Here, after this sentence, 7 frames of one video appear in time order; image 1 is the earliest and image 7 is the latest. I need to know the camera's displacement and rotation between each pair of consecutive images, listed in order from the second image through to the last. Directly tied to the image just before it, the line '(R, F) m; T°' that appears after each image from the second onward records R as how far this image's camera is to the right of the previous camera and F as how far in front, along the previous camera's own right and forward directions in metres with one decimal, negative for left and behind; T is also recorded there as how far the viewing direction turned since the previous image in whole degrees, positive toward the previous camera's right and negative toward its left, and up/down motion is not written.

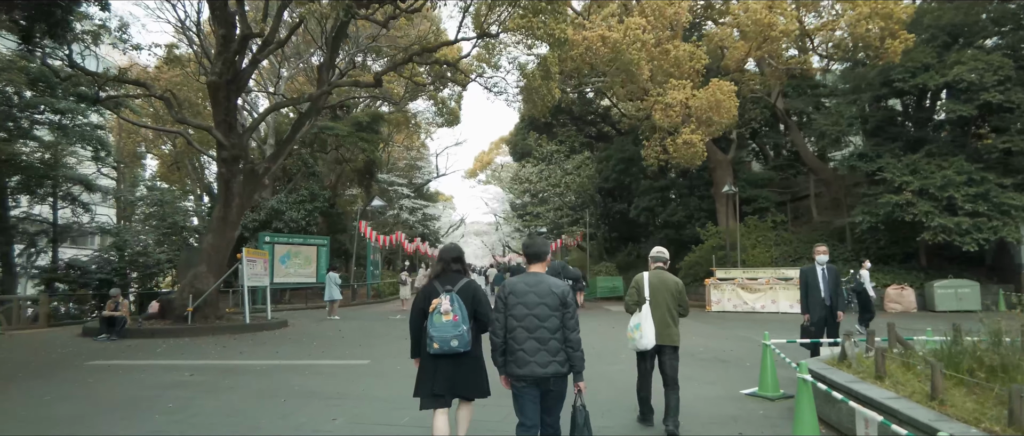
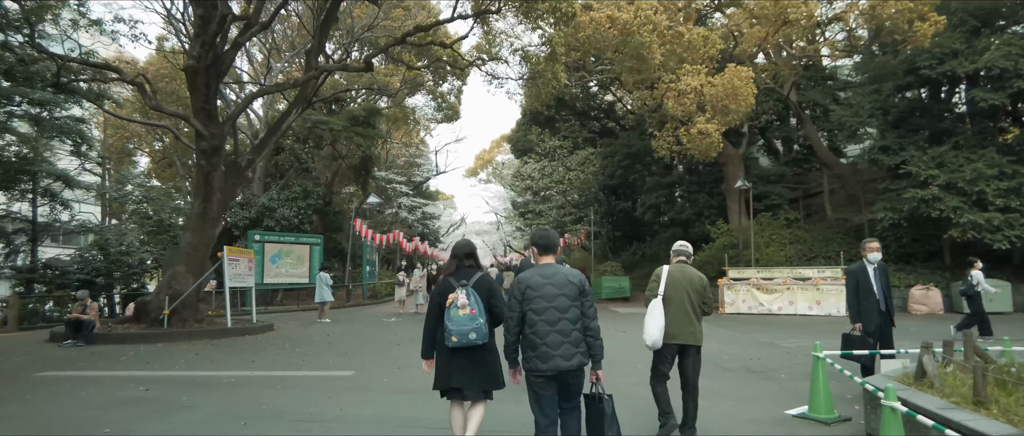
(0.0, +1.0) m; 0°
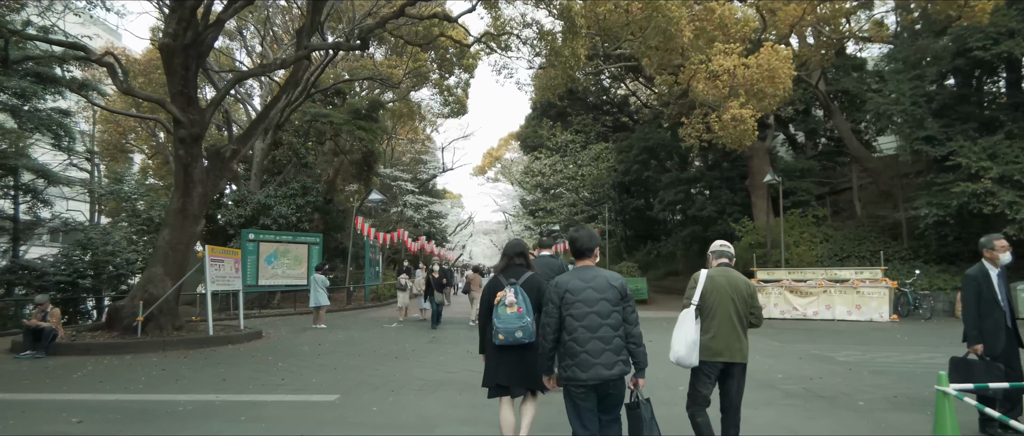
(-0.1, +1.4) m; -1°
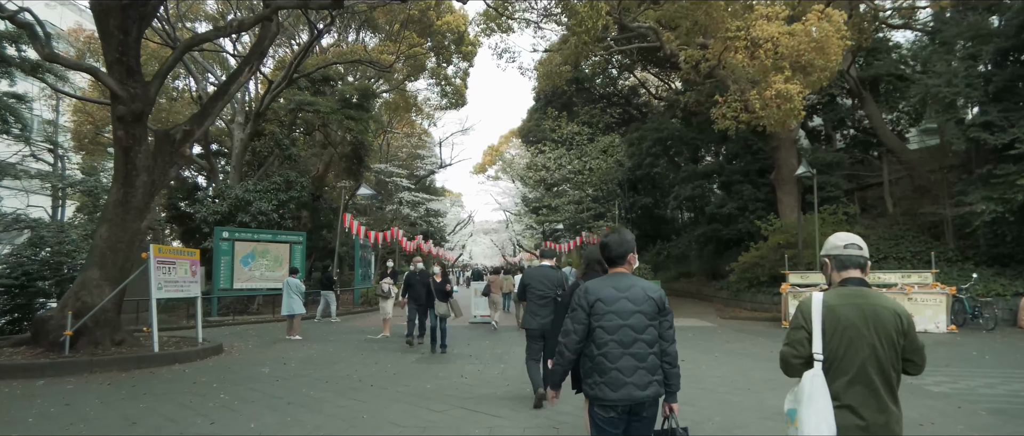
(-0.1, +1.9) m; 0°
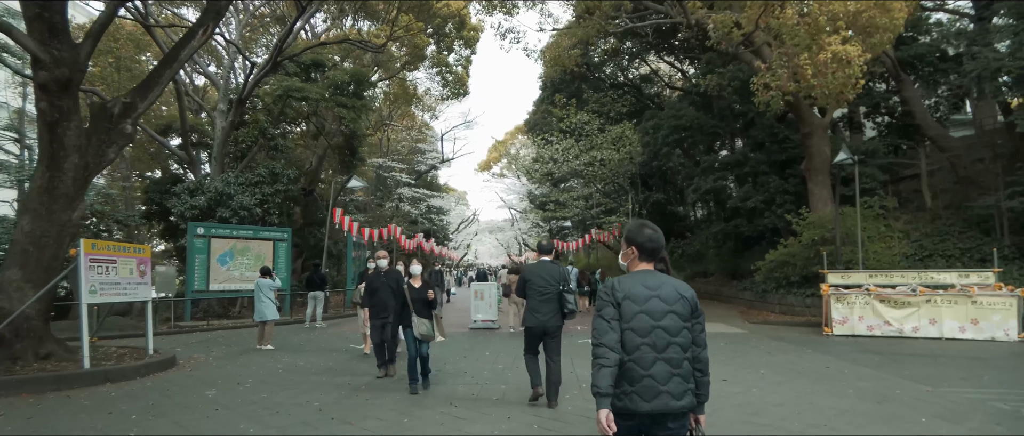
(0.0, +1.7) m; -1°
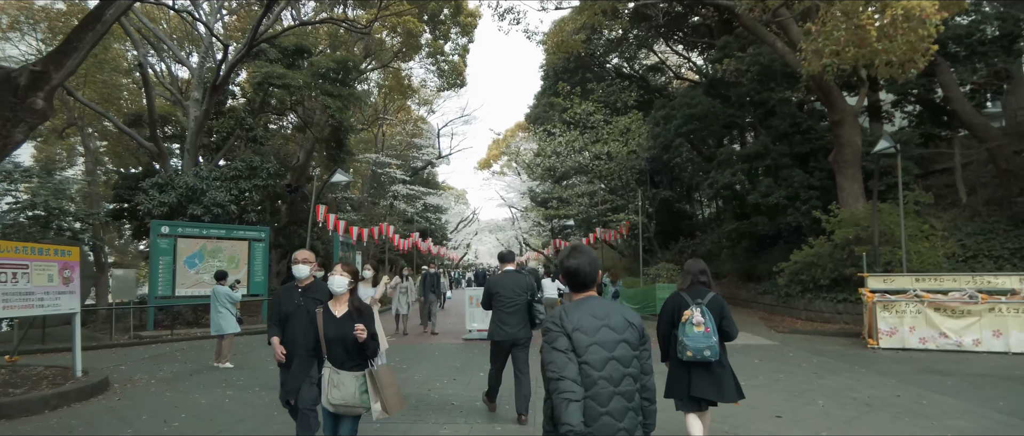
(0.0, +1.6) m; 0°
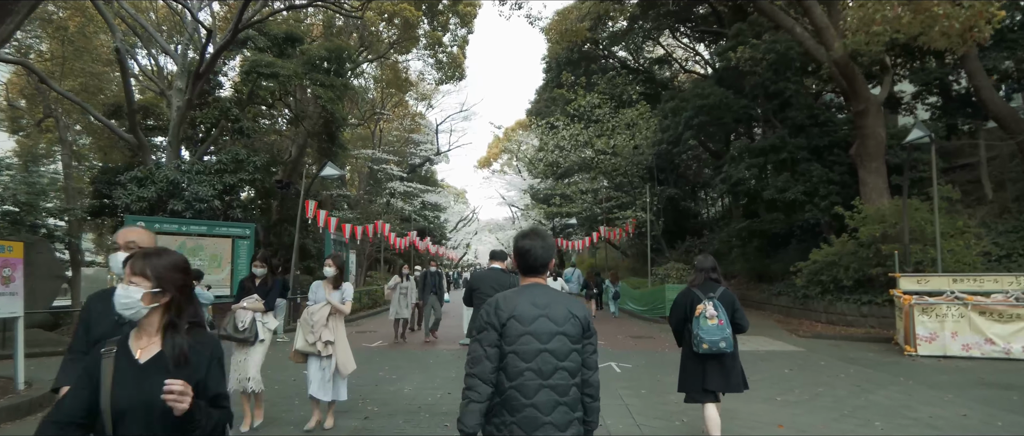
(0.0, +1.0) m; 0°
